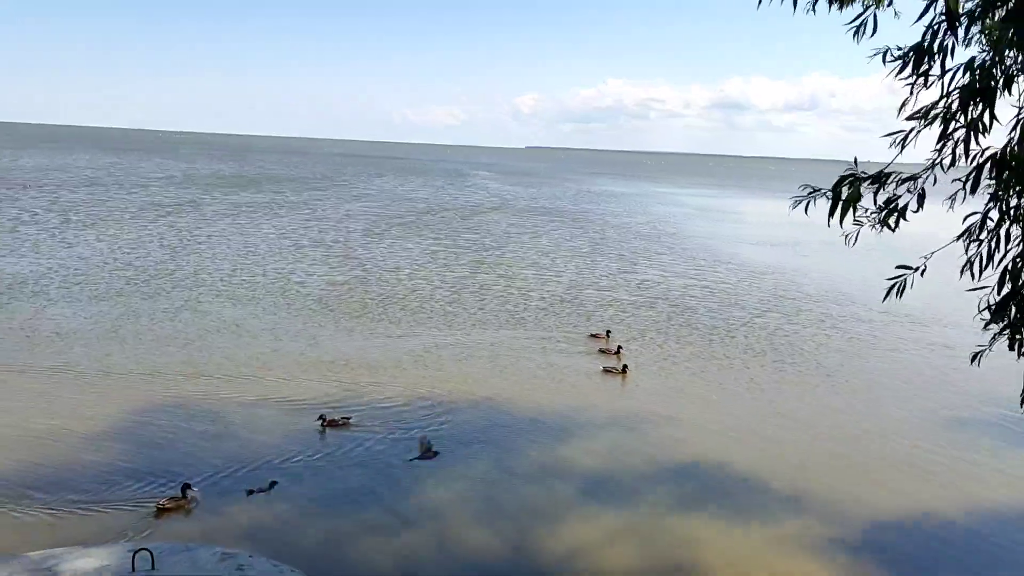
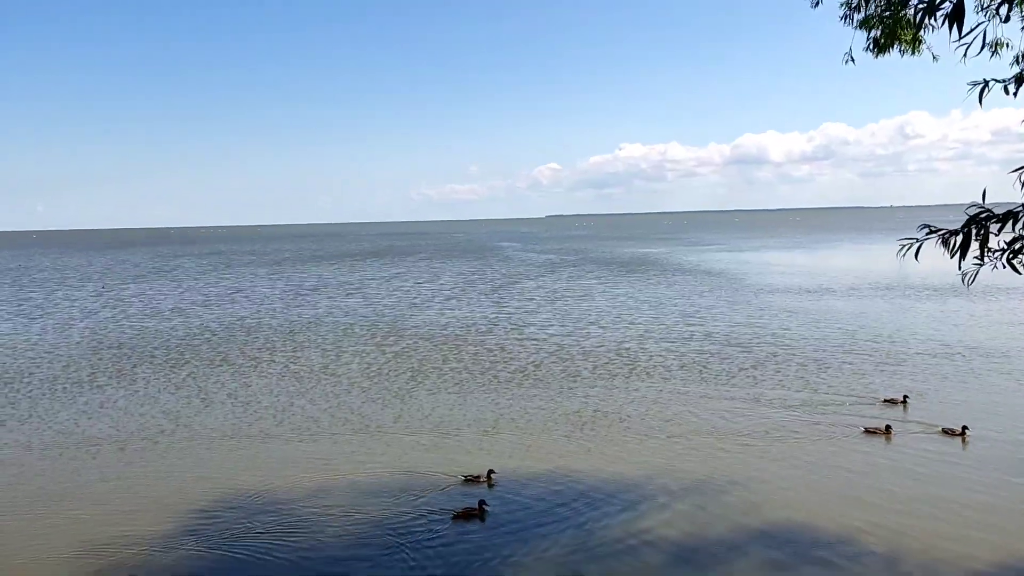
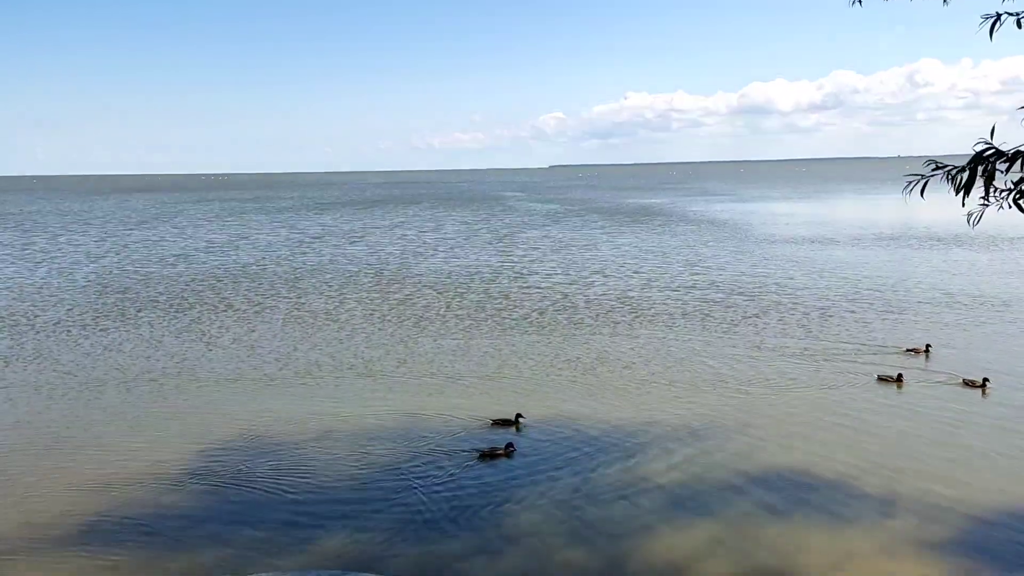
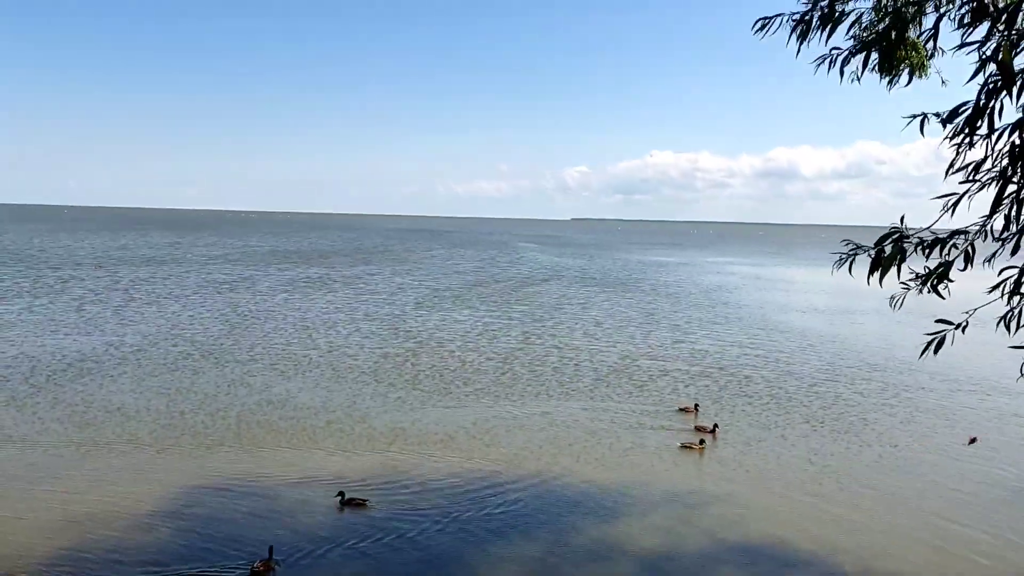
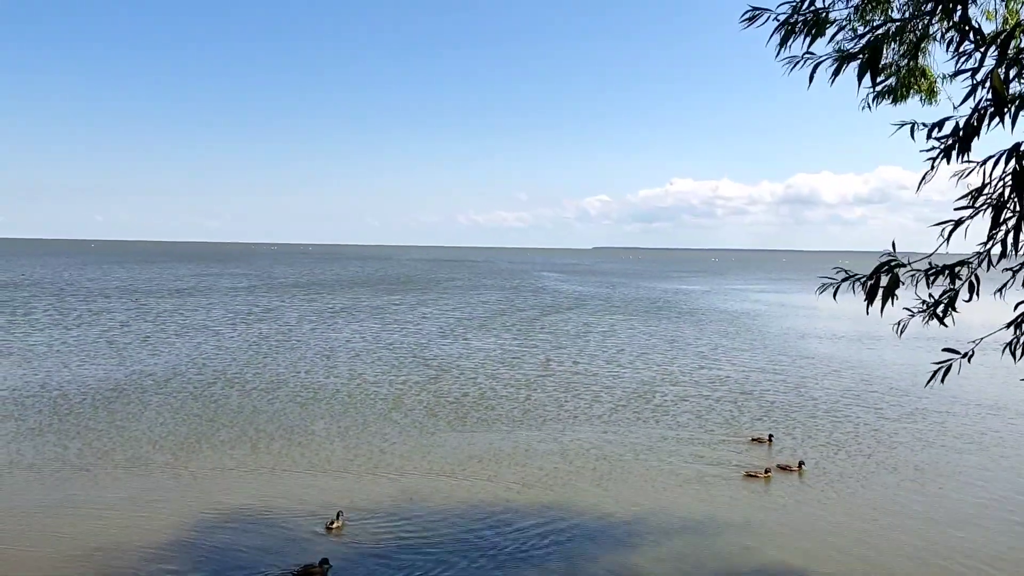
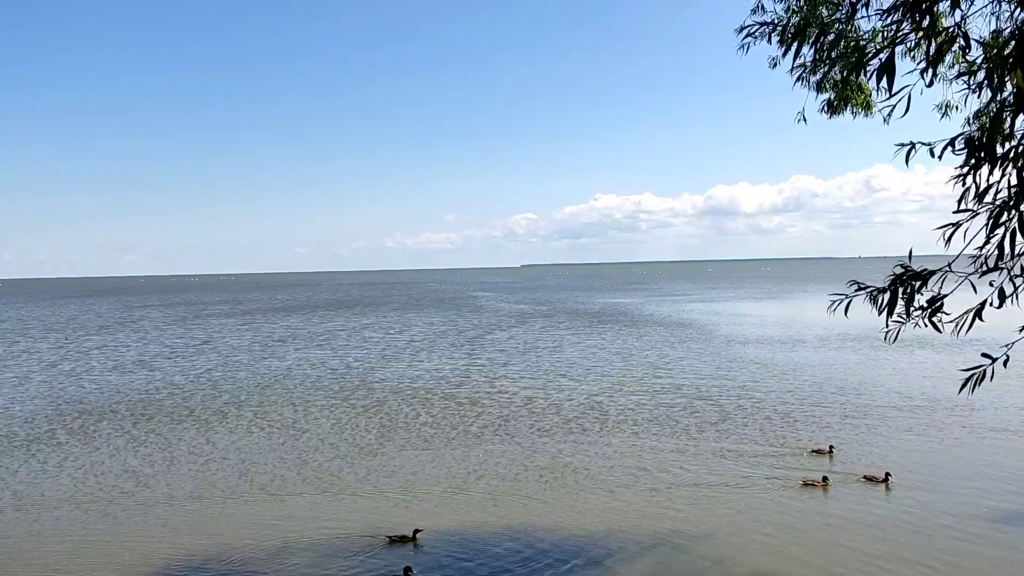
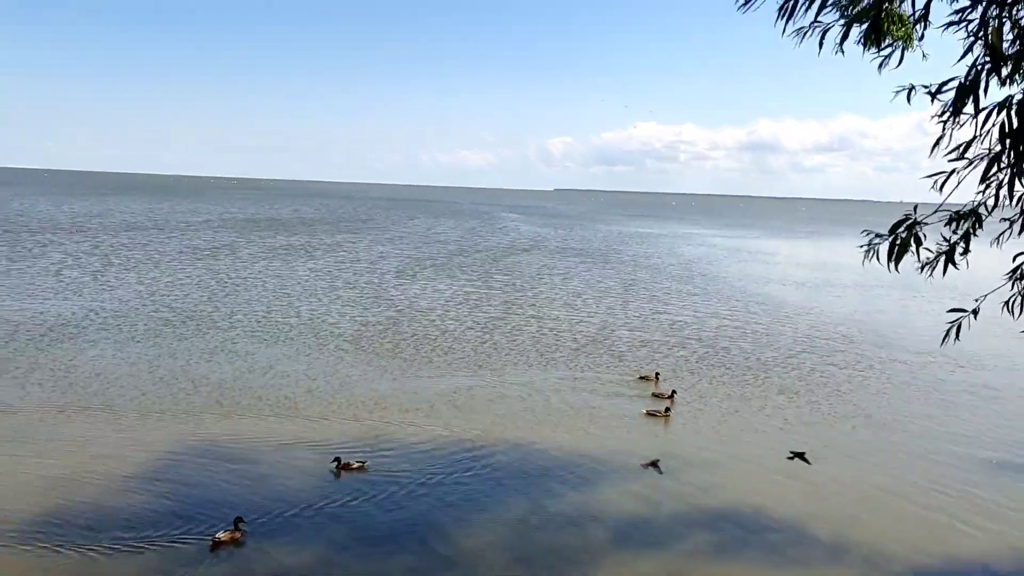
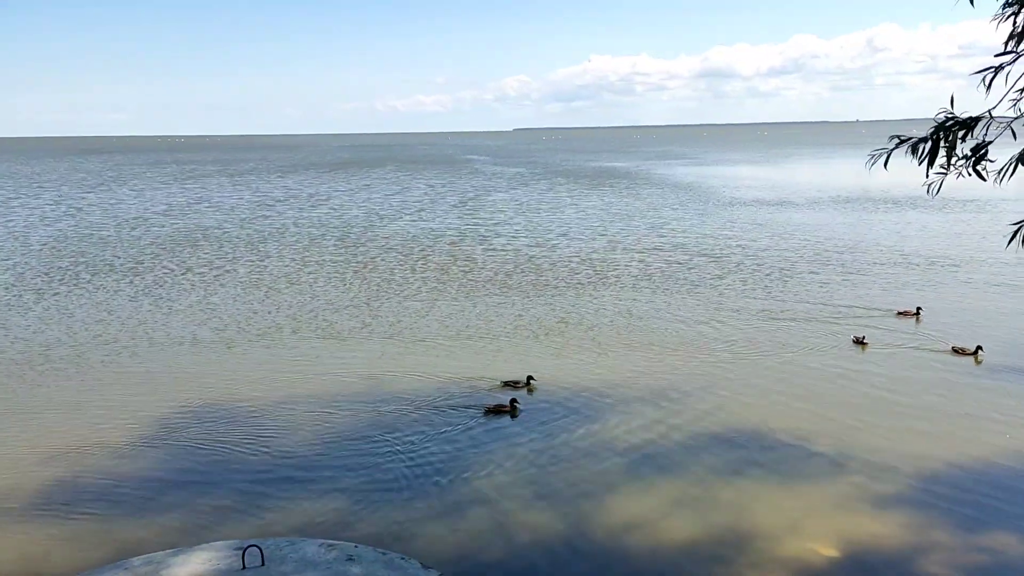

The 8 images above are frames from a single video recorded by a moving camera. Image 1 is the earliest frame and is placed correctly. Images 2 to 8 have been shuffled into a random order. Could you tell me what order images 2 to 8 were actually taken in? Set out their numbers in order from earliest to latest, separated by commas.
7, 4, 5, 6, 2, 3, 8
